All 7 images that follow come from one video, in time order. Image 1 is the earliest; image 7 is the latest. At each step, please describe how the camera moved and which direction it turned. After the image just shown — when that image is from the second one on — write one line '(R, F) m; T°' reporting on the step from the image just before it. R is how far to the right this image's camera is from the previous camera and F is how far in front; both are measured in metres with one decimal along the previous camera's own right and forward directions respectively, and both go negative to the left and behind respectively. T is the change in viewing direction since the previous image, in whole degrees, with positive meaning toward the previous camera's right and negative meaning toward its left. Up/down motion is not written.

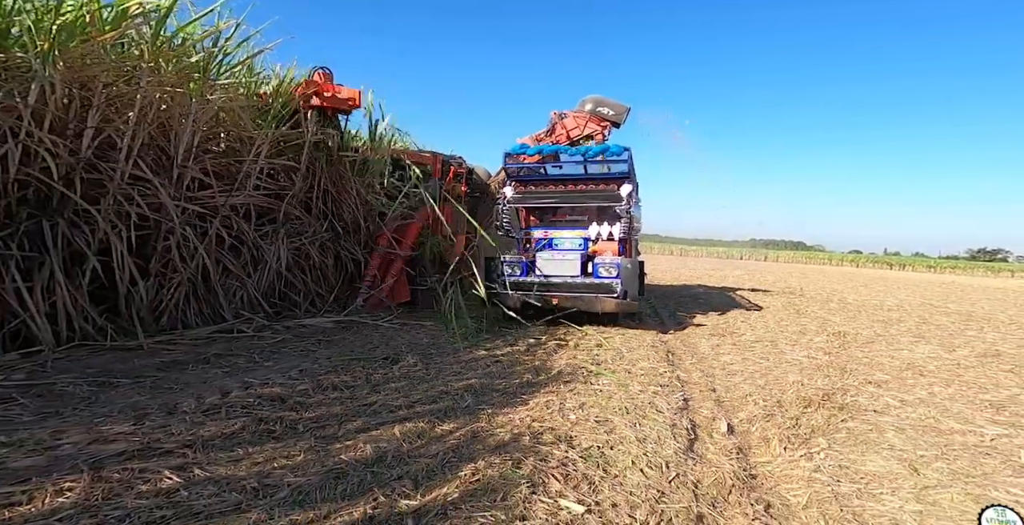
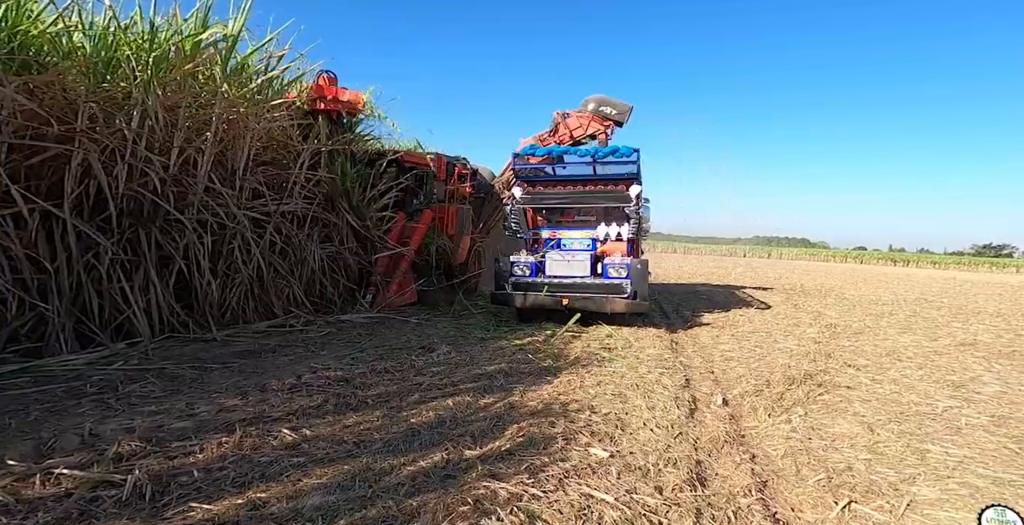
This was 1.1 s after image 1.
(-0.2, -0.5) m; 0°
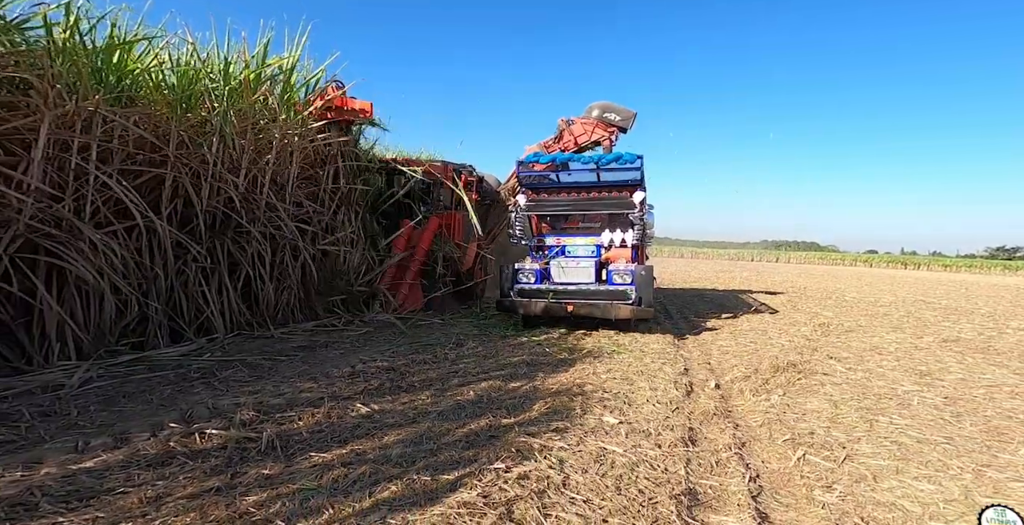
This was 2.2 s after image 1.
(-0.1, -0.6) m; -1°
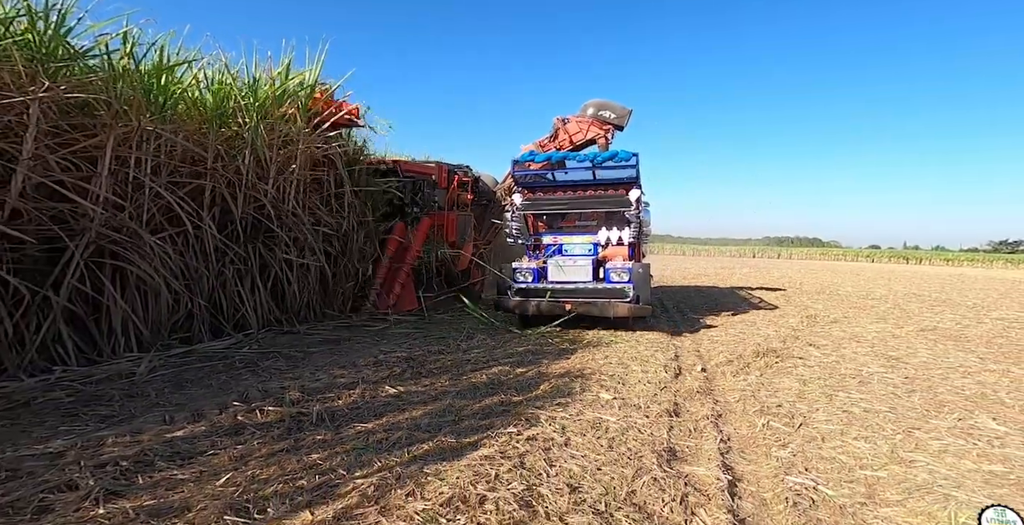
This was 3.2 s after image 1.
(0.0, -0.4) m; 0°
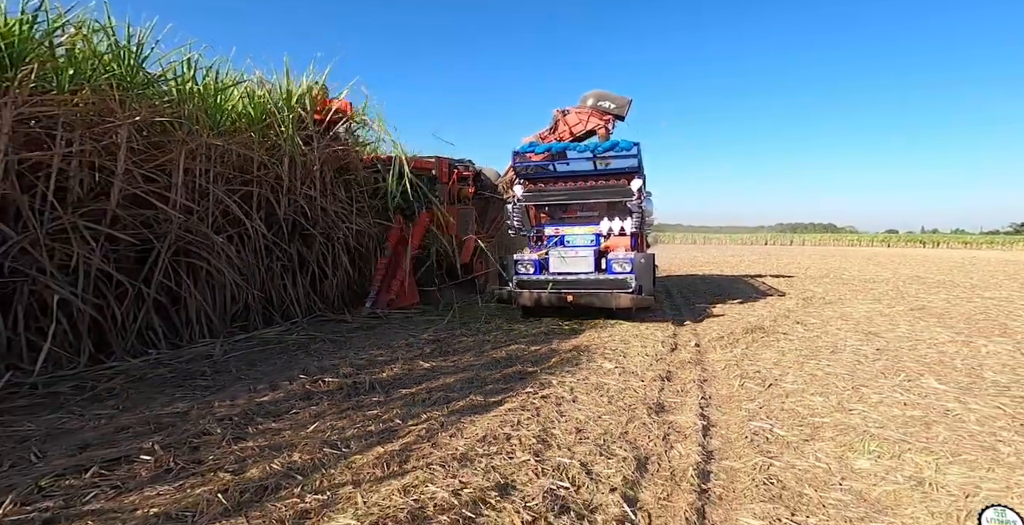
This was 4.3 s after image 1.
(0.0, -0.6) m; -1°
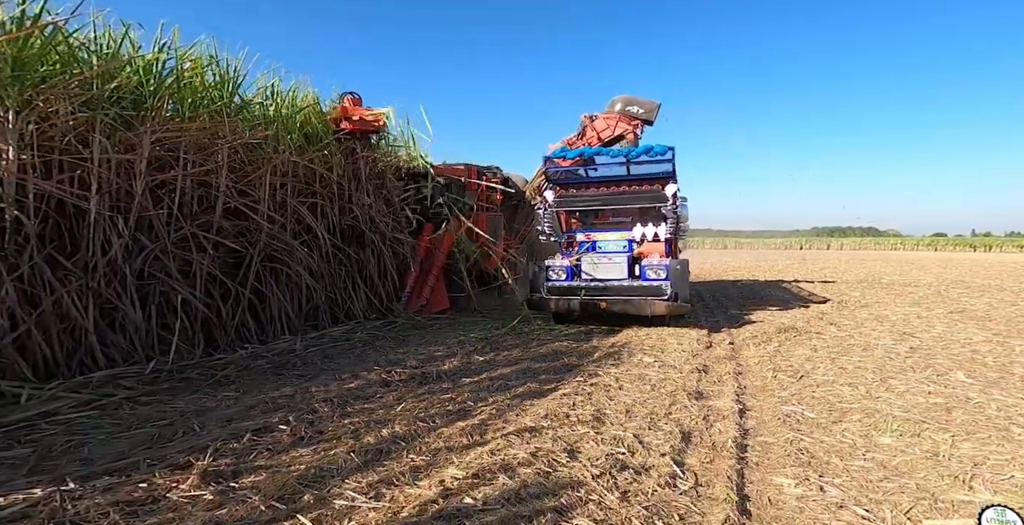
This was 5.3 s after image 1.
(-0.2, -0.4) m; -3°
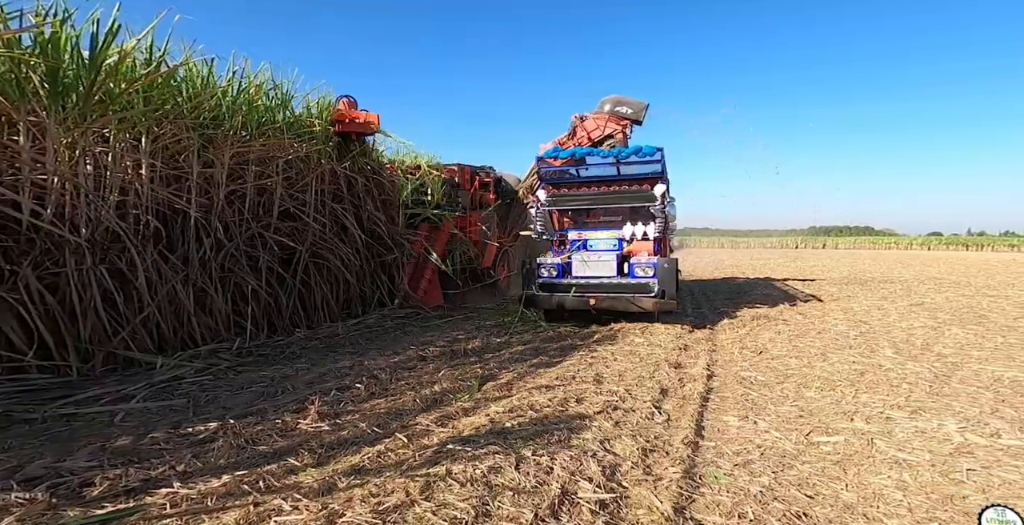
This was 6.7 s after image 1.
(-0.2, -0.8) m; 0°
